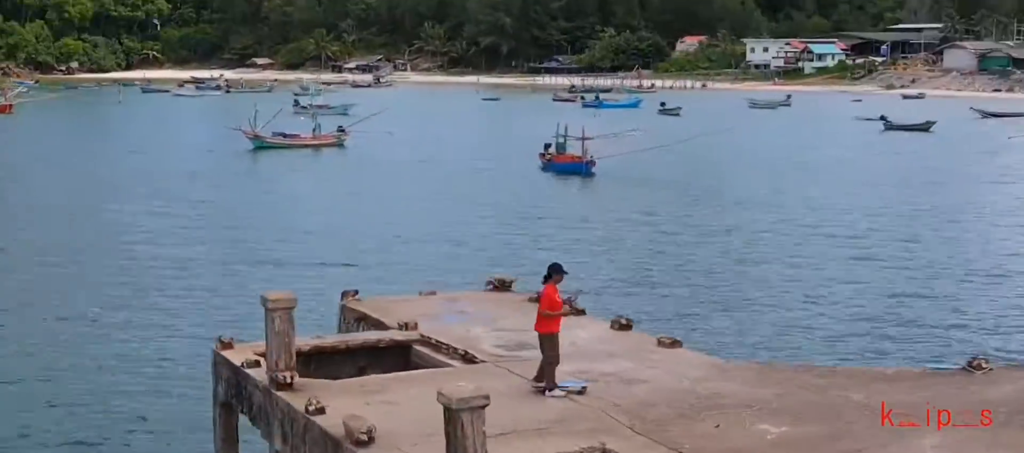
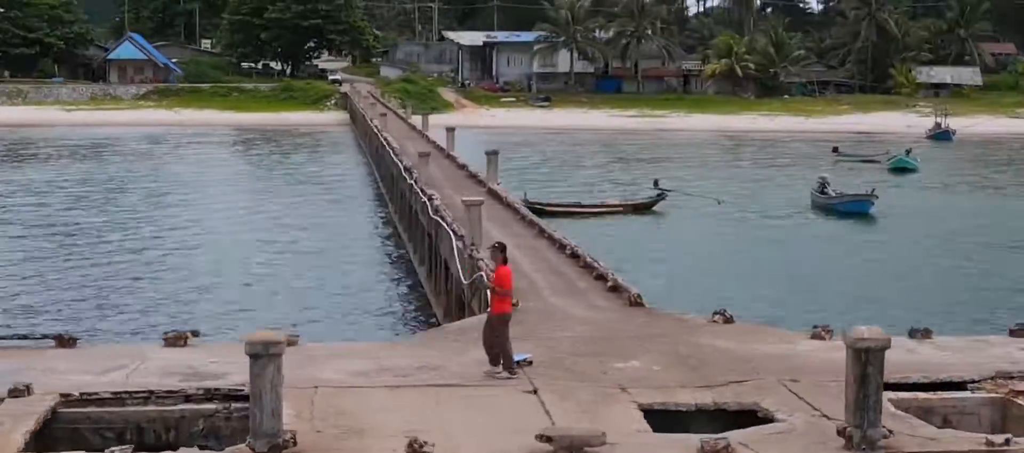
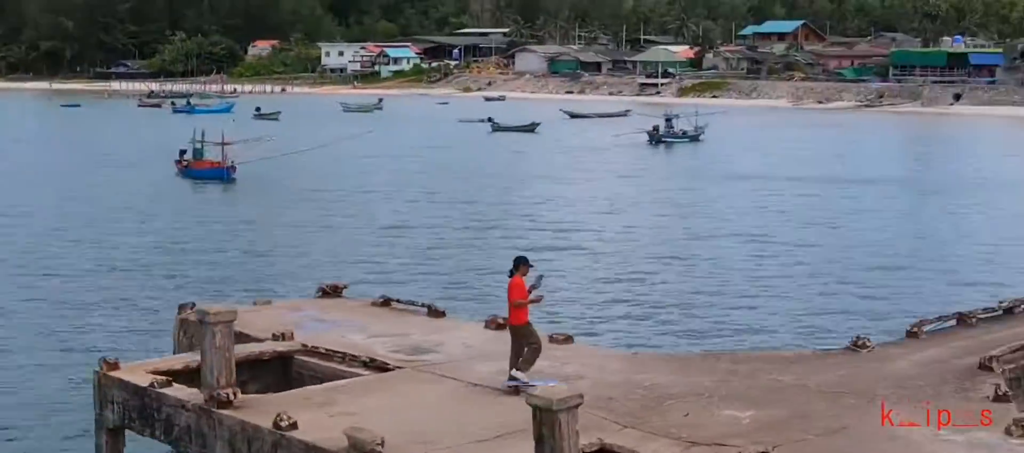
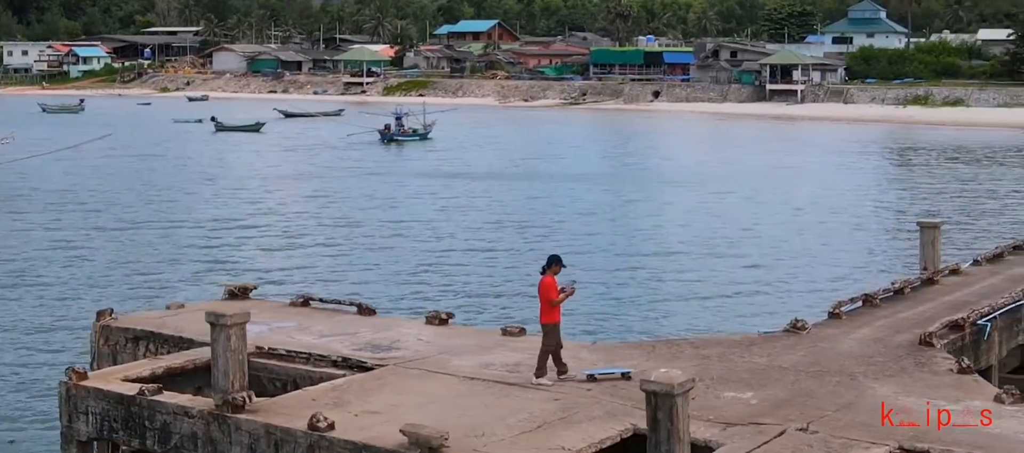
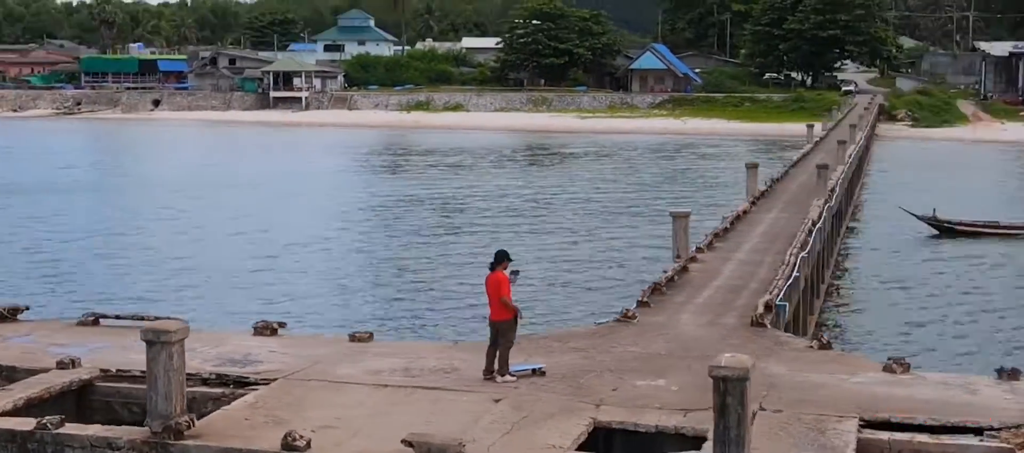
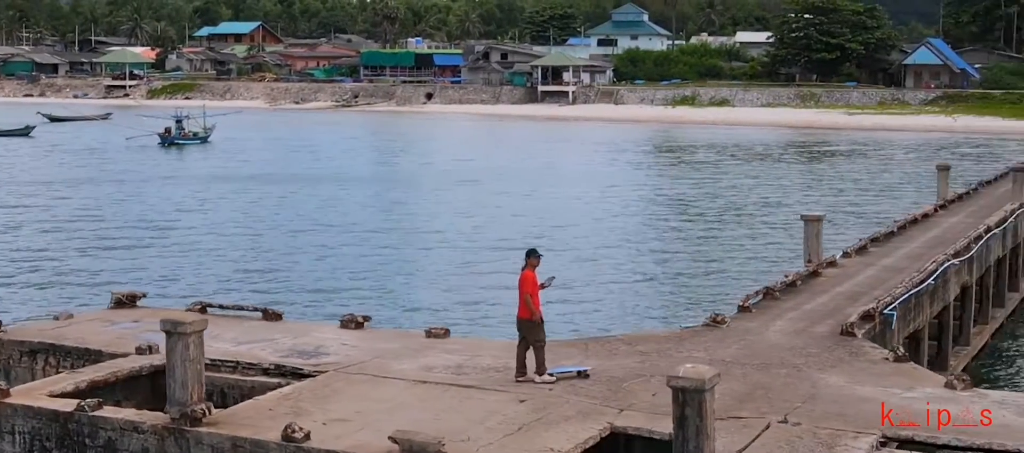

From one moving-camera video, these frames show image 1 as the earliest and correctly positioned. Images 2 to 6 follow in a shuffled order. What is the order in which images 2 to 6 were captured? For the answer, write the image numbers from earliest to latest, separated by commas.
3, 4, 6, 5, 2
